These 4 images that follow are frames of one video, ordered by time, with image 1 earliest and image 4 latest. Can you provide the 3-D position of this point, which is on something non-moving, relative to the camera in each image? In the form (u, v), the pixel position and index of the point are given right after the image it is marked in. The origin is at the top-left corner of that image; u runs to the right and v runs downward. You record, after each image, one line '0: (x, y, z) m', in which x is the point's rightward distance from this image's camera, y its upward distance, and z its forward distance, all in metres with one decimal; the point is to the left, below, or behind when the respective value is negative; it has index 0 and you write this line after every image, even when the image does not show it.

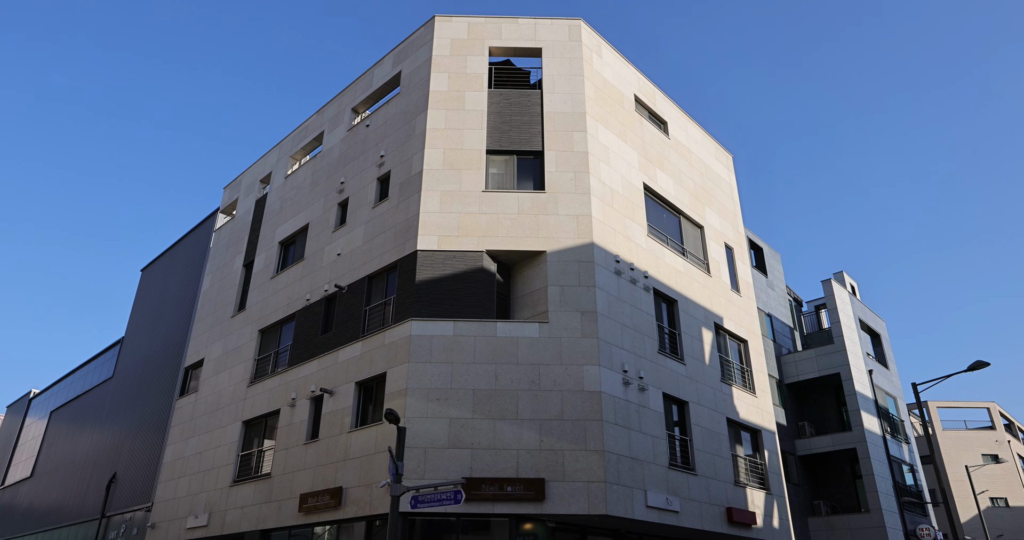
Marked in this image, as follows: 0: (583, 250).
0: (+1.9, +0.6, +19.0) m
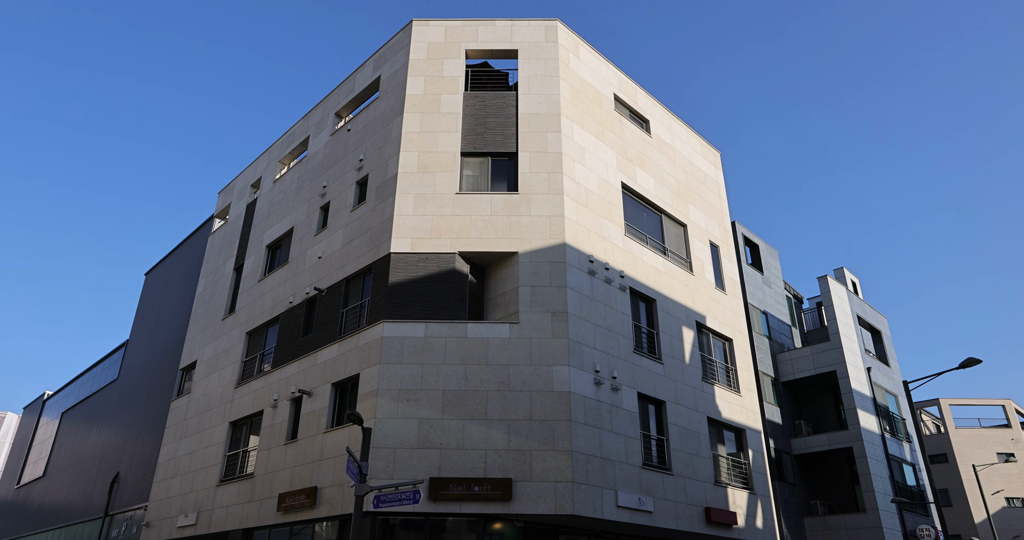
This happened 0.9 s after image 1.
0: (+1.2, +0.6, +19.1) m
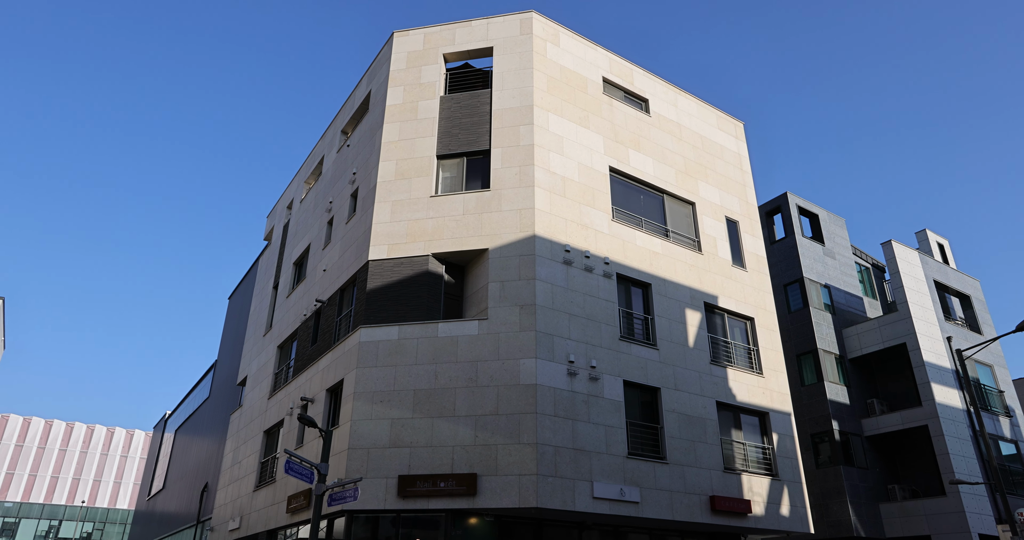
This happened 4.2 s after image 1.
0: (+0.3, +0.7, +19.0) m
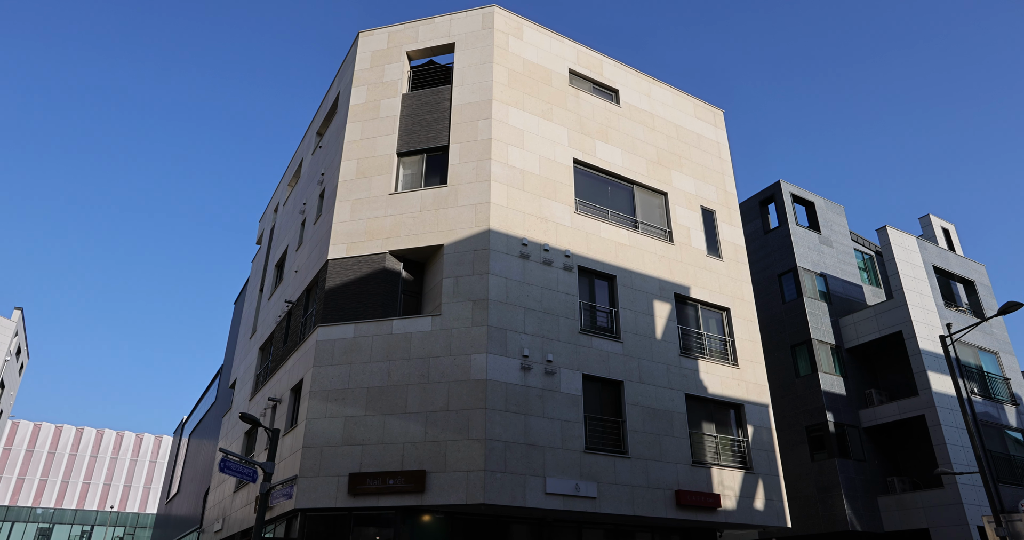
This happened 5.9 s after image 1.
0: (-0.9, +0.9, +18.9) m
